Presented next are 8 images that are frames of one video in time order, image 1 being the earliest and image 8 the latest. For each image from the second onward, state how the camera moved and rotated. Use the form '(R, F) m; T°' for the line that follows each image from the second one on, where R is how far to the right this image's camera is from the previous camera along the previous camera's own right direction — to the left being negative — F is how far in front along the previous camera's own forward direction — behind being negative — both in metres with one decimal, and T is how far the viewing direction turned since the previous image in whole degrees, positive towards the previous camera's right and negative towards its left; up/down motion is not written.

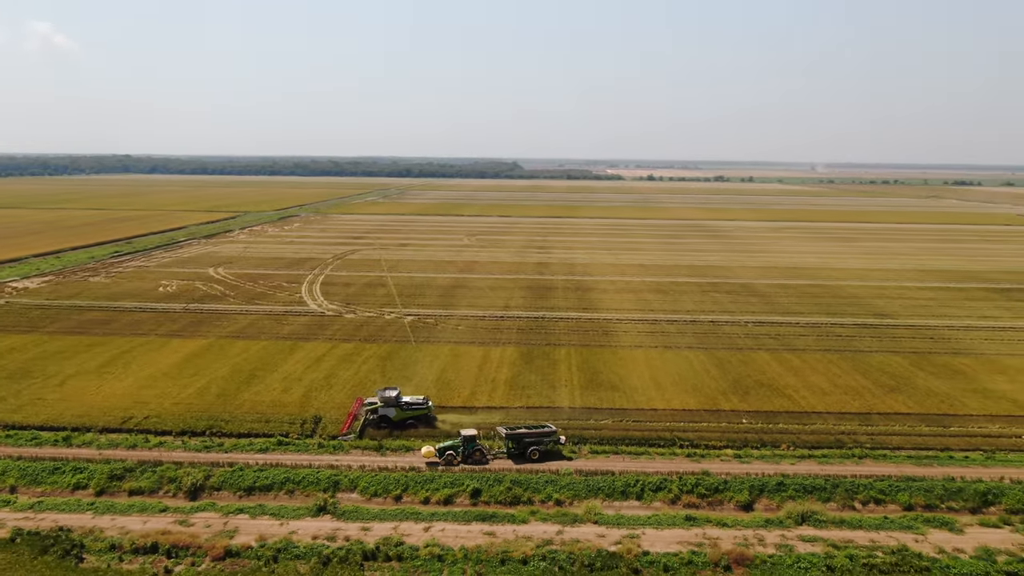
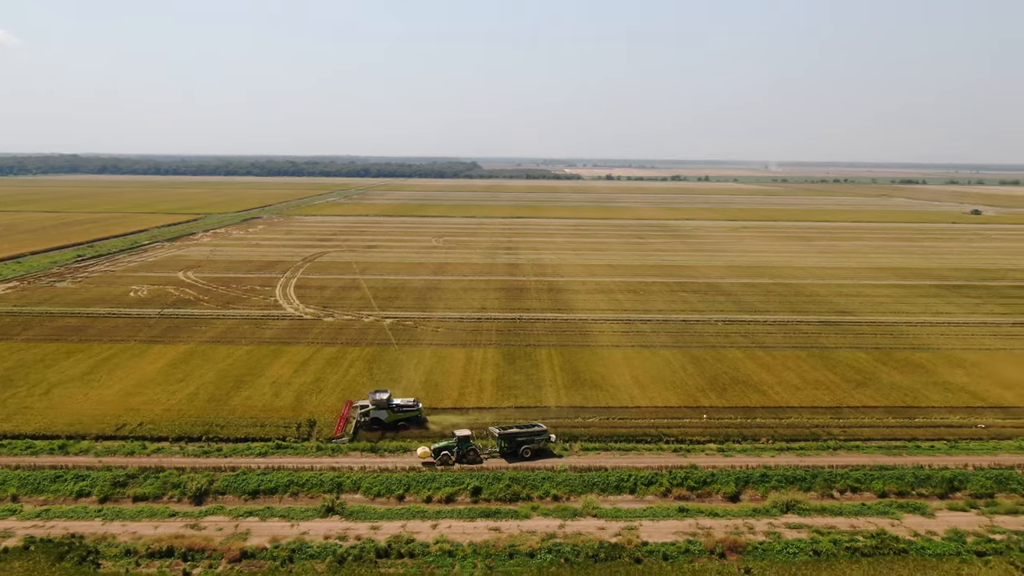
(-0.7, -0.4) m; +3°
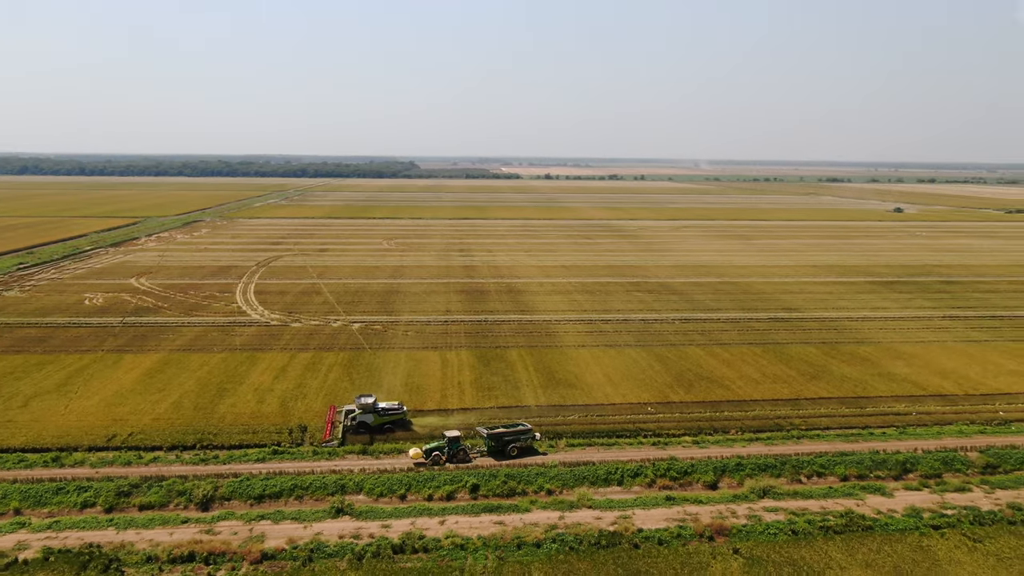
(-1.0, -0.6) m; +5°
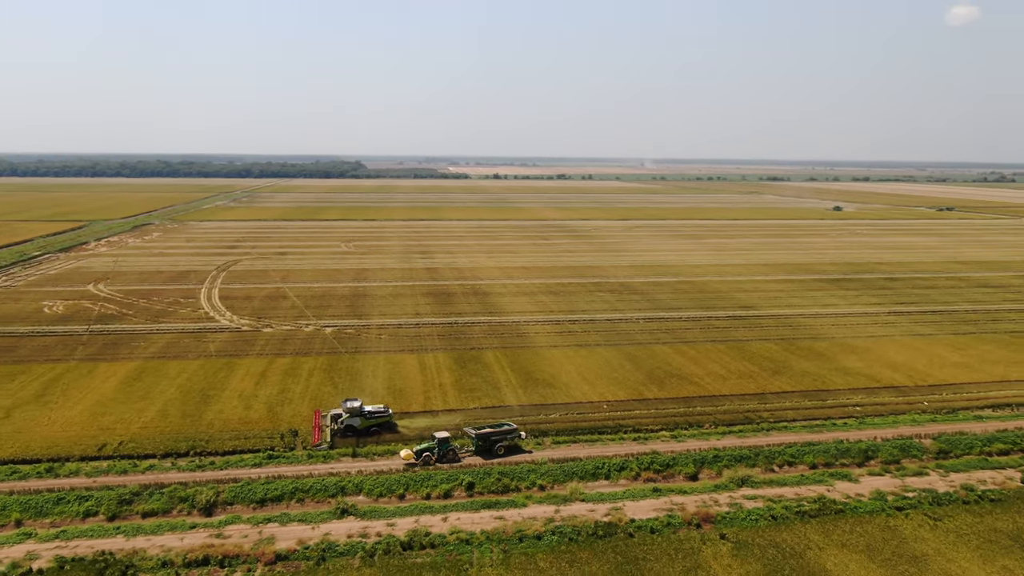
(-0.8, -0.5) m; +4°
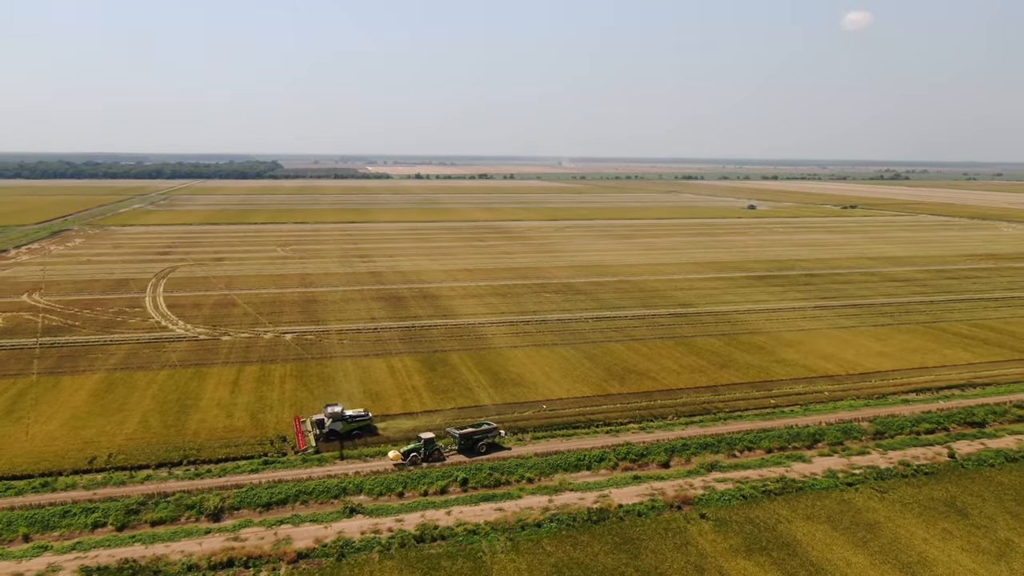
(-1.3, -0.8) m; +6°
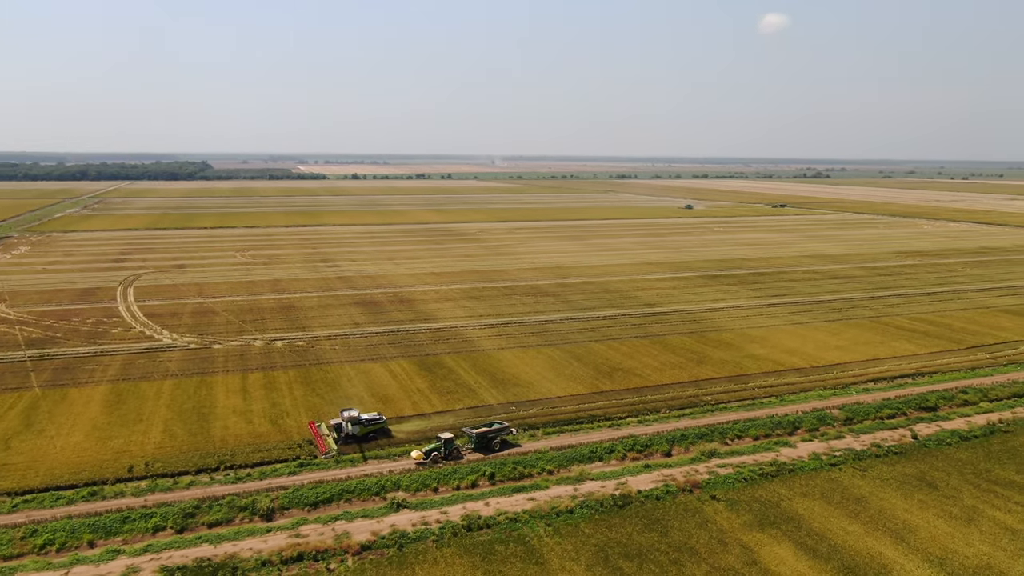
(-1.7, -1.0) m; +4°
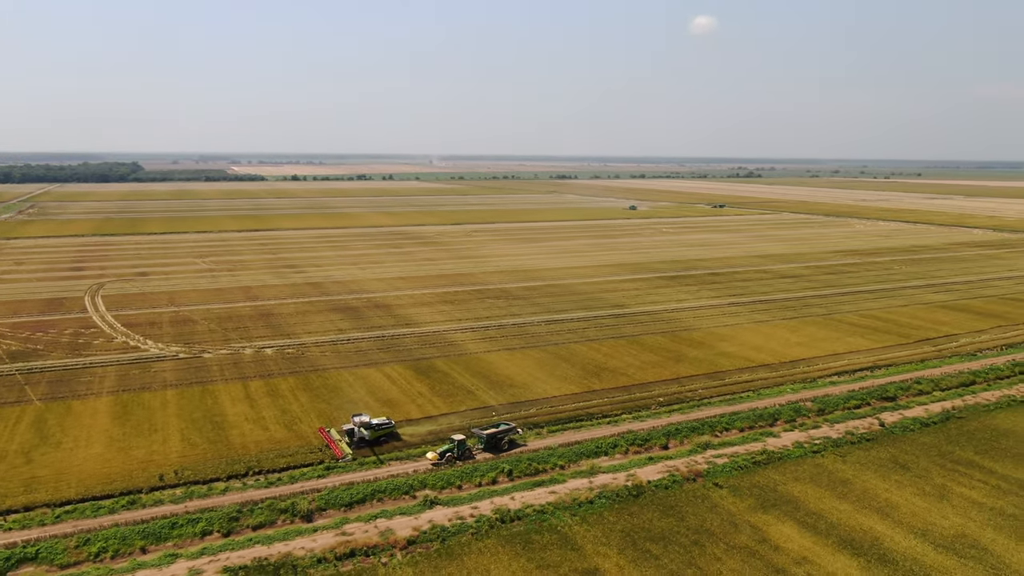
(-1.5, -0.8) m; +4°
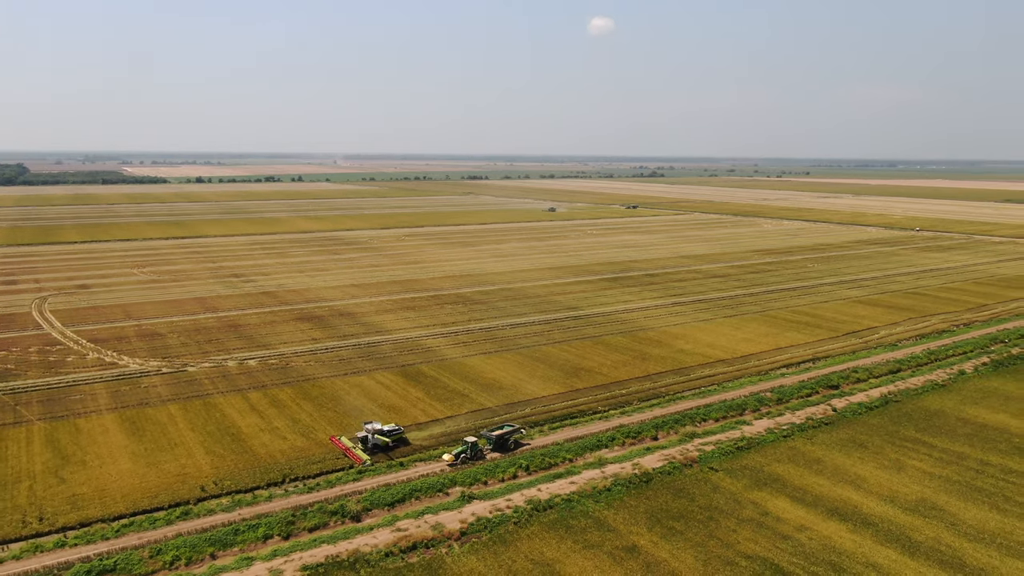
(-2.2, -1.2) m; +6°
